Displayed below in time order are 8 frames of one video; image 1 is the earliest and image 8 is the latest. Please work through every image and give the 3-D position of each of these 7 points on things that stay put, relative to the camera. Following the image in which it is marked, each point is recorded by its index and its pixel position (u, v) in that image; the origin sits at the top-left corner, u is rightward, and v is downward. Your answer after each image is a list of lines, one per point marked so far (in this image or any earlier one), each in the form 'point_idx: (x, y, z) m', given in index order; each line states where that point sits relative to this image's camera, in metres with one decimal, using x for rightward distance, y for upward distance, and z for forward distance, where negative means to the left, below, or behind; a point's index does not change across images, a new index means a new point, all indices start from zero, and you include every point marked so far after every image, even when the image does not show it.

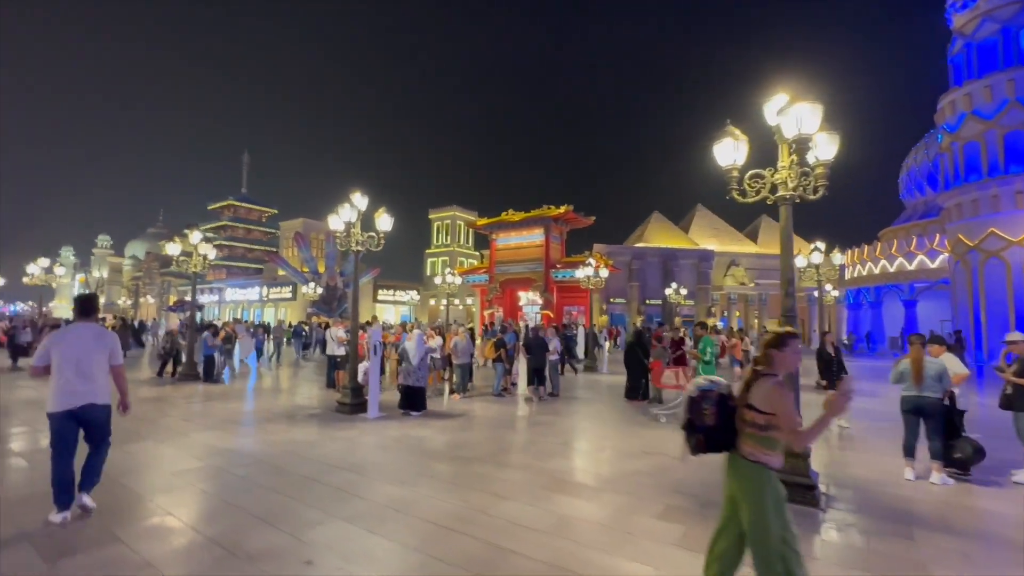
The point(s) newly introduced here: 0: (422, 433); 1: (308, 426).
0: (-1.6, -2.5, +8.2) m
1: (-3.7, -2.5, +8.5) m
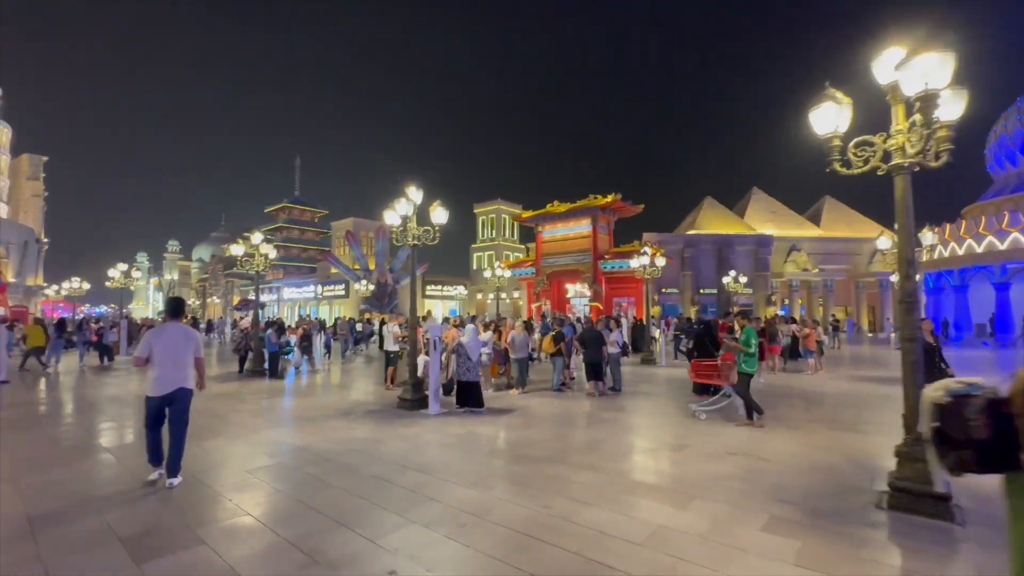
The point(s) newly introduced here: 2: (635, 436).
0: (-0.5, -2.4, +7.9) m
1: (-2.6, -2.4, +8.4) m
2: (+2.0, -2.5, +7.8) m
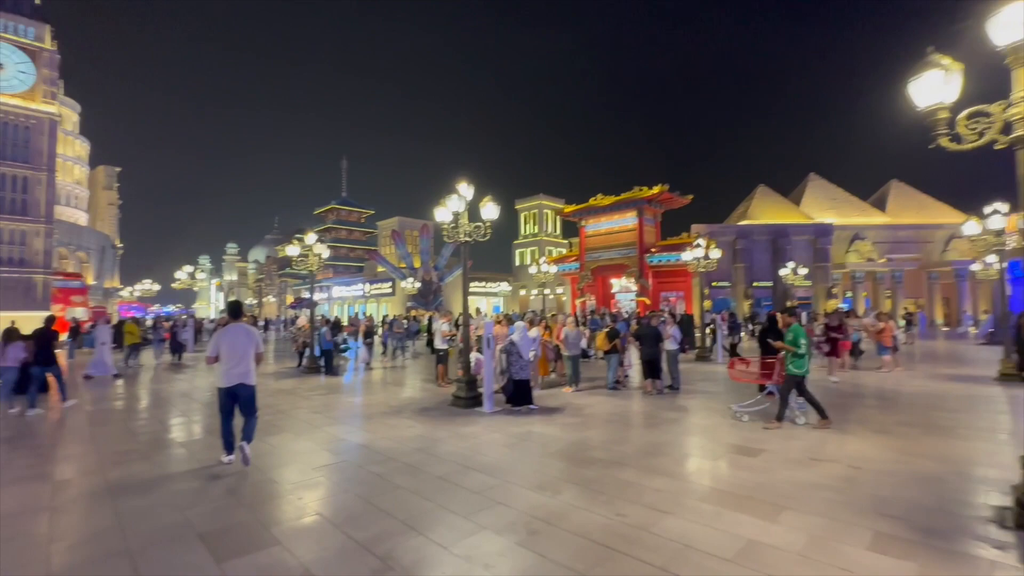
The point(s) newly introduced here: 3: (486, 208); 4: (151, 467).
0: (+0.5, -2.3, +7.7) m
1: (-1.5, -2.4, +8.4) m
2: (+3.0, -2.4, +7.4) m
3: (-0.5, +1.7, +10.1) m
4: (-4.7, -2.3, +6.1) m
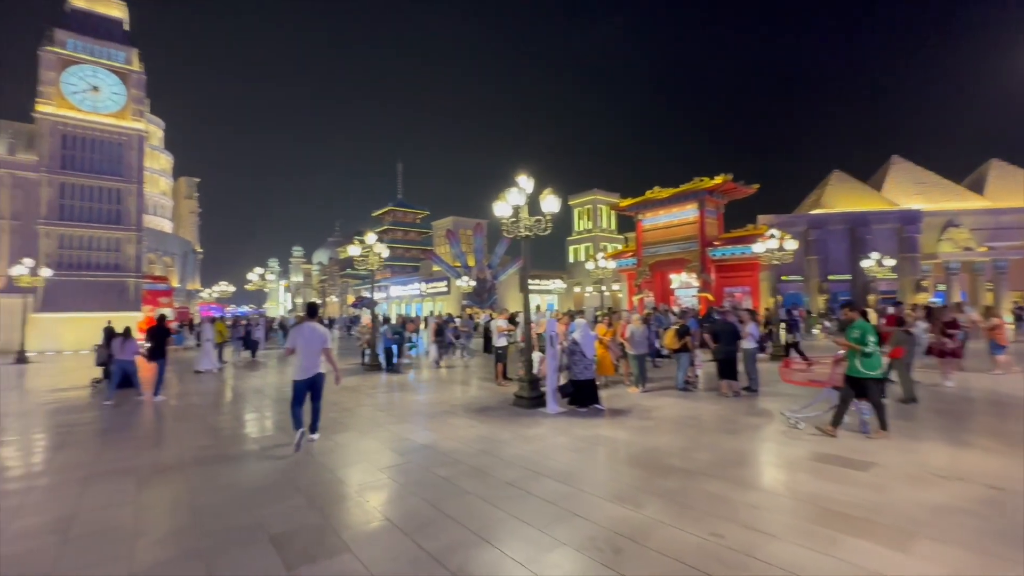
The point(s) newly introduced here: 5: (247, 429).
0: (+1.5, -2.2, +7.3) m
1: (-0.4, -2.3, +8.2) m
2: (+4.0, -2.3, +6.6) m
3: (+0.7, +1.8, +9.7) m
4: (-3.8, -2.3, +6.2) m
5: (-4.7, -2.5, +8.3) m
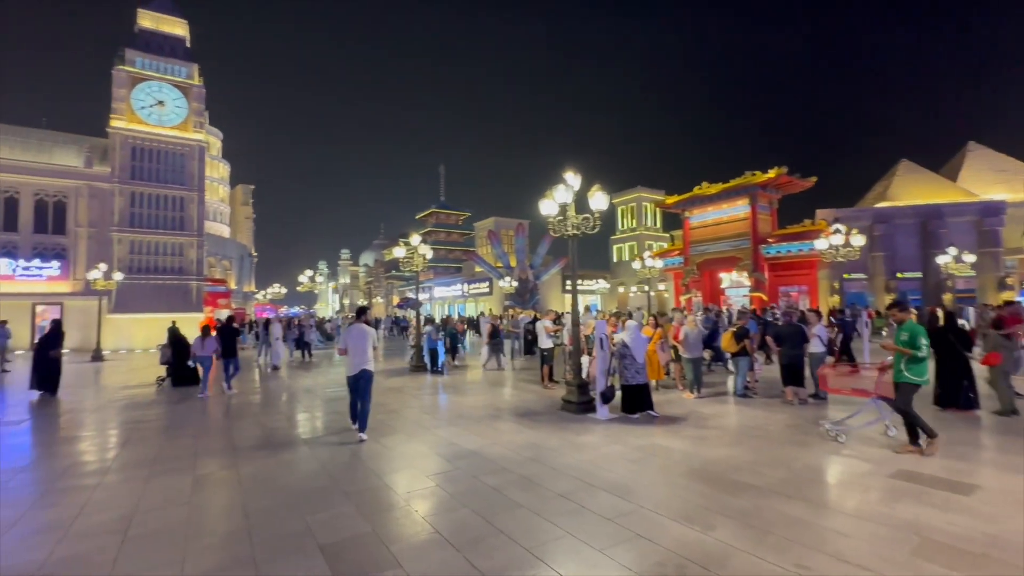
0: (+2.3, -2.2, +6.9) m
1: (+0.4, -2.3, +7.9) m
2: (+4.7, -2.2, +6.0) m
3: (+1.6, +1.8, +9.3) m
4: (-3.1, -2.3, +6.2) m
5: (-3.8, -2.5, +8.4) m
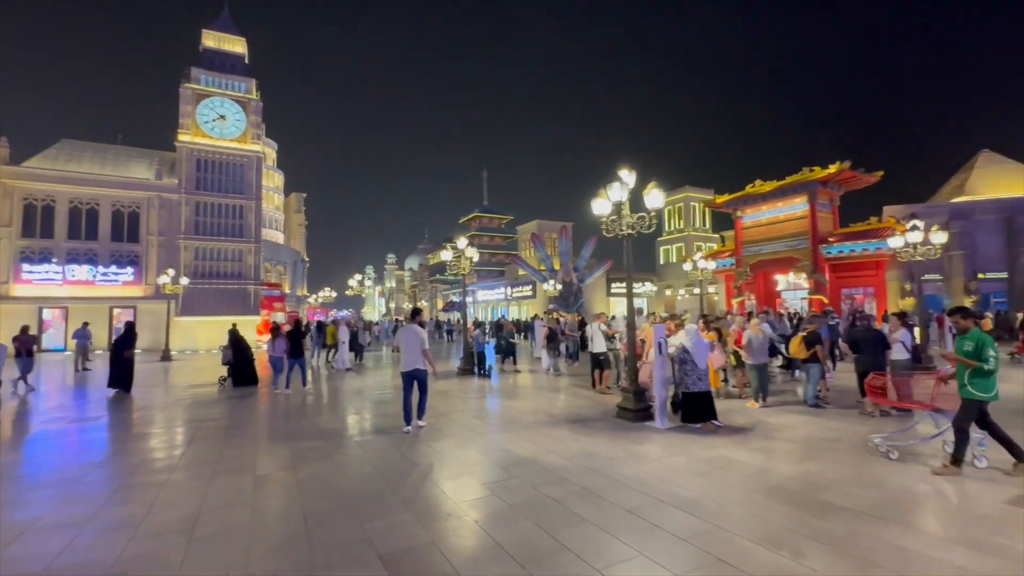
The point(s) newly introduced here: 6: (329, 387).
0: (+3.1, -2.3, +6.4) m
1: (+1.3, -2.3, +7.6) m
2: (+5.4, -2.2, +5.3) m
3: (+2.6, +1.7, +8.9) m
4: (-2.3, -2.4, +6.2) m
5: (-2.9, -2.6, +8.5) m
6: (-5.6, -3.0, +14.2) m
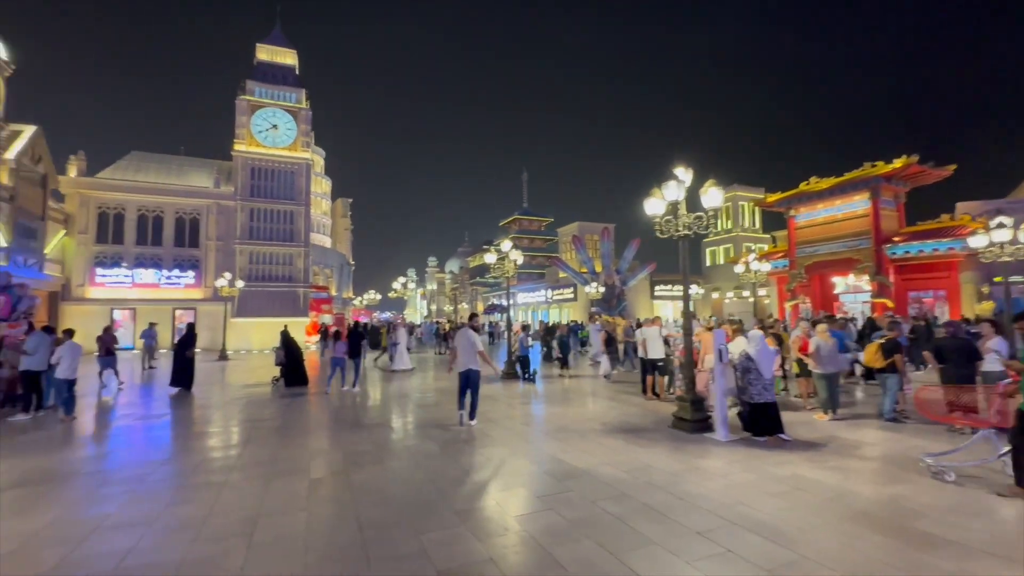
0: (+3.7, -2.3, +5.9) m
1: (+2.1, -2.4, +7.2) m
2: (+5.9, -2.3, +4.6) m
3: (+3.5, +1.7, +8.5) m
4: (-1.6, -2.4, +6.2) m
5: (-2.0, -2.6, +8.4) m
6: (-4.2, -3.1, +14.4) m
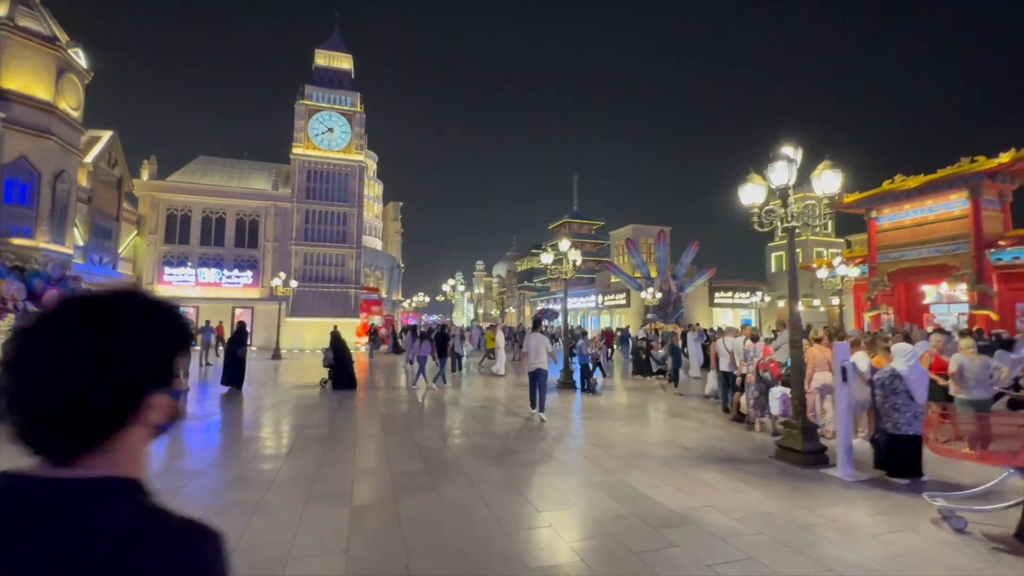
0: (+4.5, -2.3, +4.4) m
1: (+3.0, -2.4, +5.9) m
2: (+6.6, -2.3, +3.0) m
3: (+4.6, +1.6, +7.0) m
4: (-0.8, -2.4, +5.2) m
5: (-0.9, -2.6, +7.5) m
6: (-2.6, -3.1, +13.6) m
